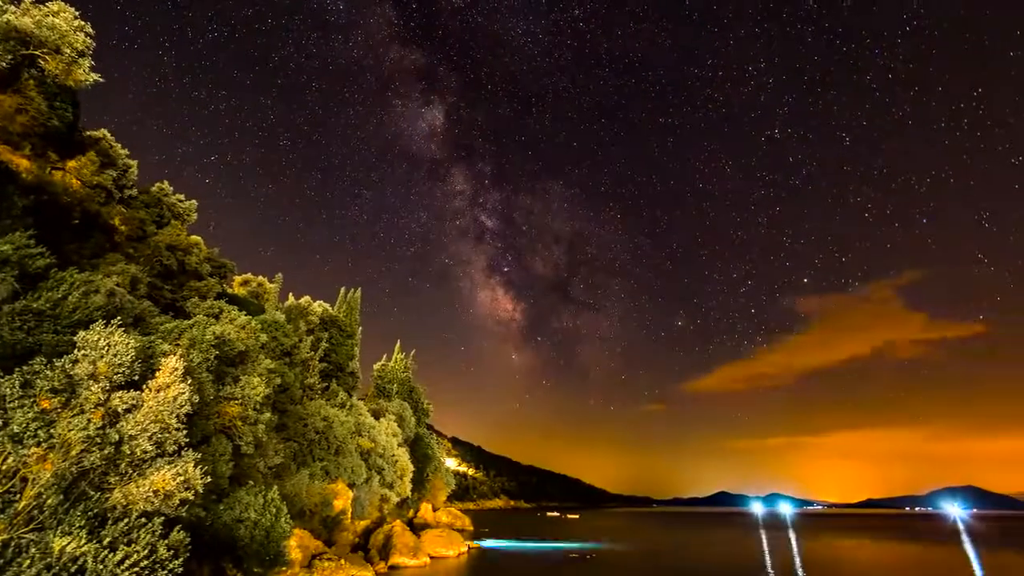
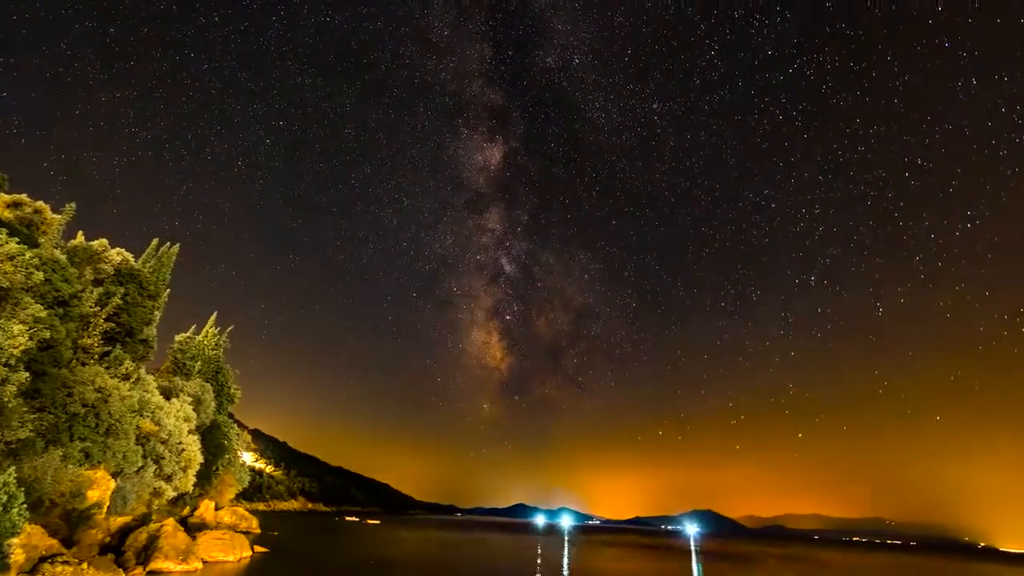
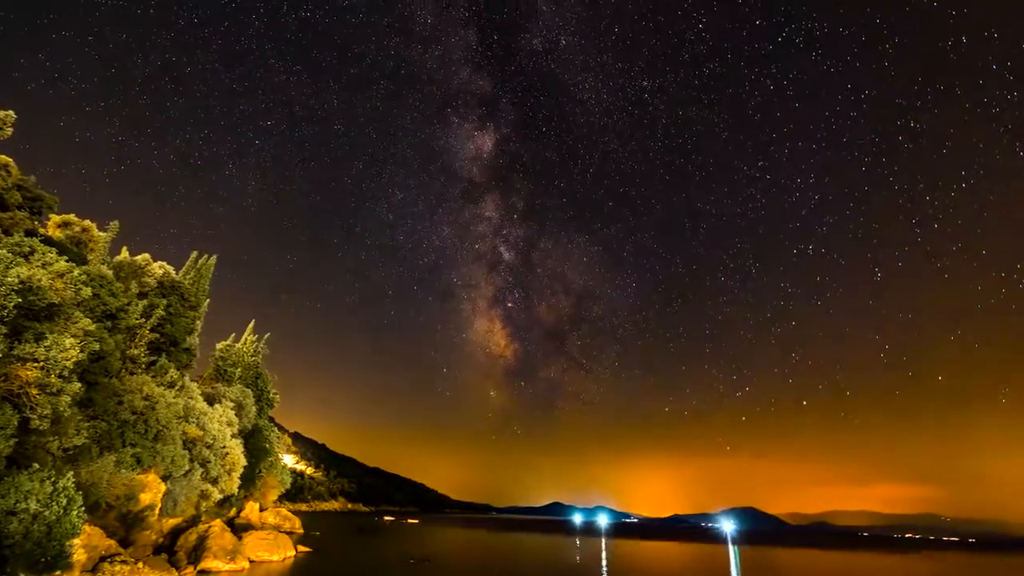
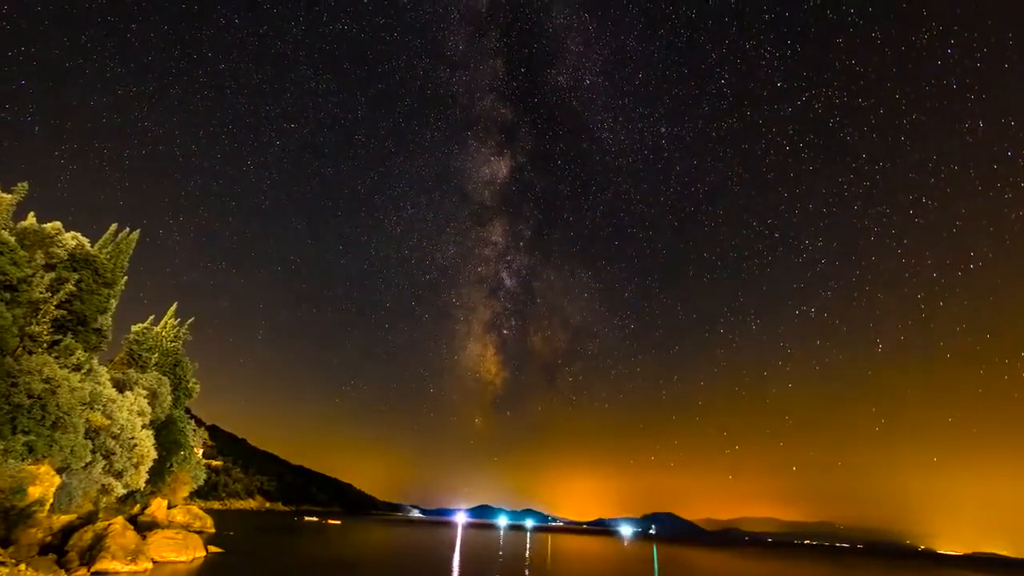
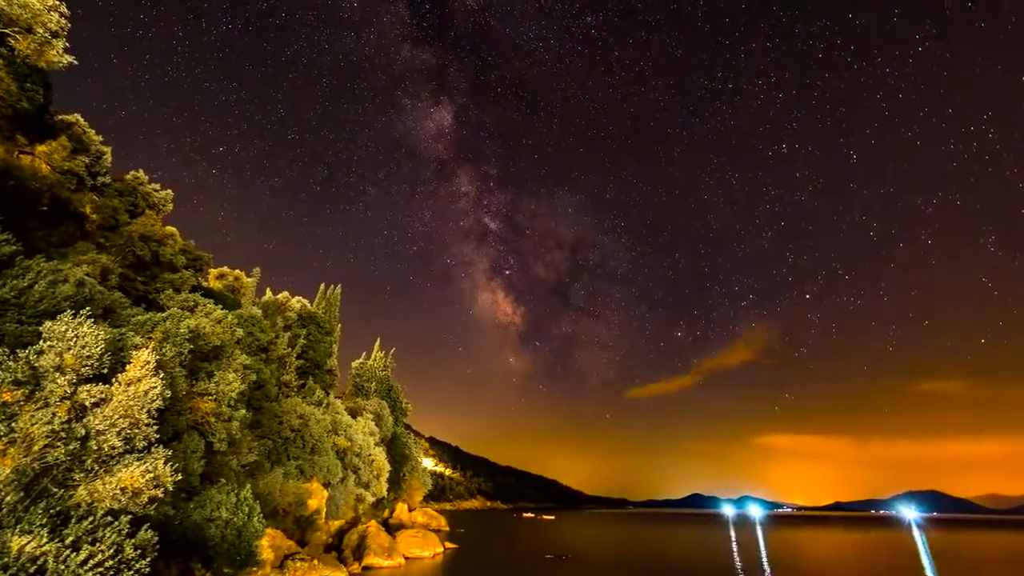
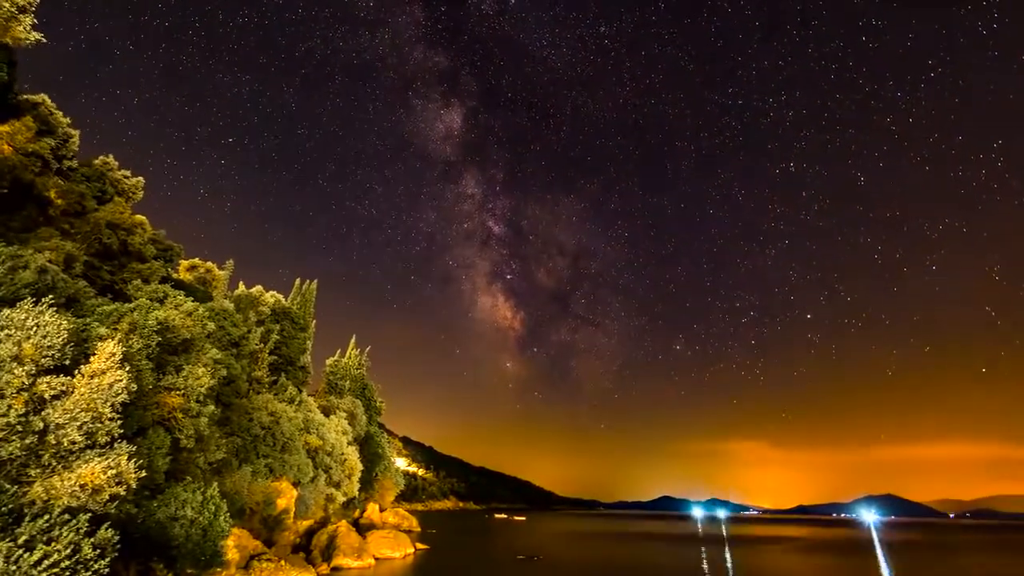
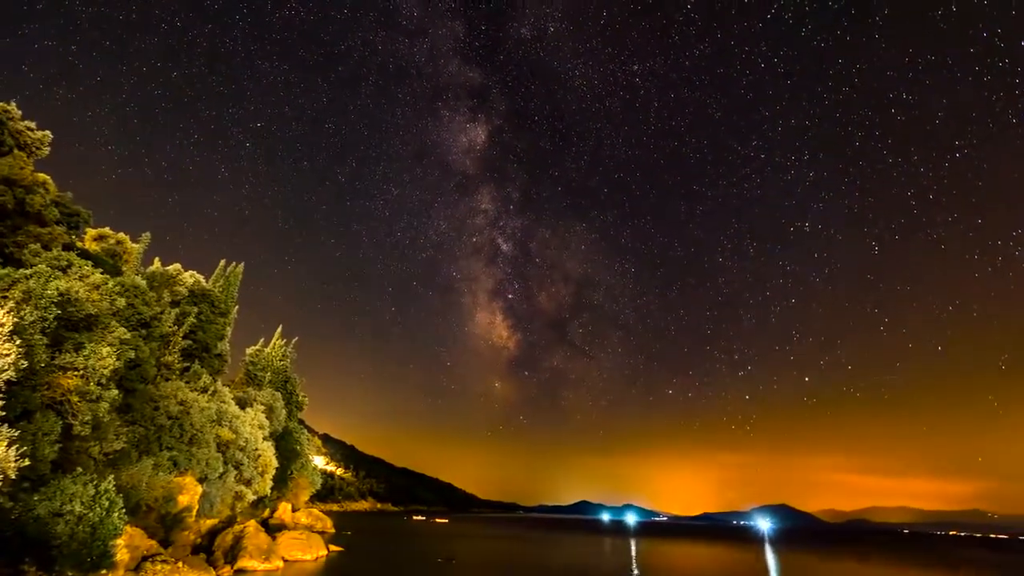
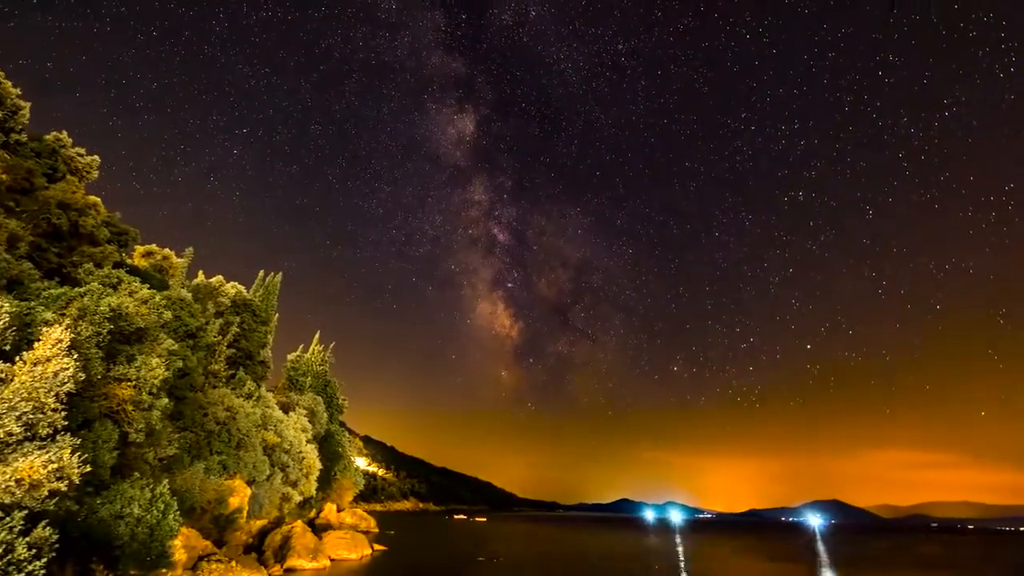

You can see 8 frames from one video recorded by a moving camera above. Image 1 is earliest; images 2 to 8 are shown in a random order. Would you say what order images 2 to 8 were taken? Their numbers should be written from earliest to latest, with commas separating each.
5, 6, 8, 7, 3, 2, 4
